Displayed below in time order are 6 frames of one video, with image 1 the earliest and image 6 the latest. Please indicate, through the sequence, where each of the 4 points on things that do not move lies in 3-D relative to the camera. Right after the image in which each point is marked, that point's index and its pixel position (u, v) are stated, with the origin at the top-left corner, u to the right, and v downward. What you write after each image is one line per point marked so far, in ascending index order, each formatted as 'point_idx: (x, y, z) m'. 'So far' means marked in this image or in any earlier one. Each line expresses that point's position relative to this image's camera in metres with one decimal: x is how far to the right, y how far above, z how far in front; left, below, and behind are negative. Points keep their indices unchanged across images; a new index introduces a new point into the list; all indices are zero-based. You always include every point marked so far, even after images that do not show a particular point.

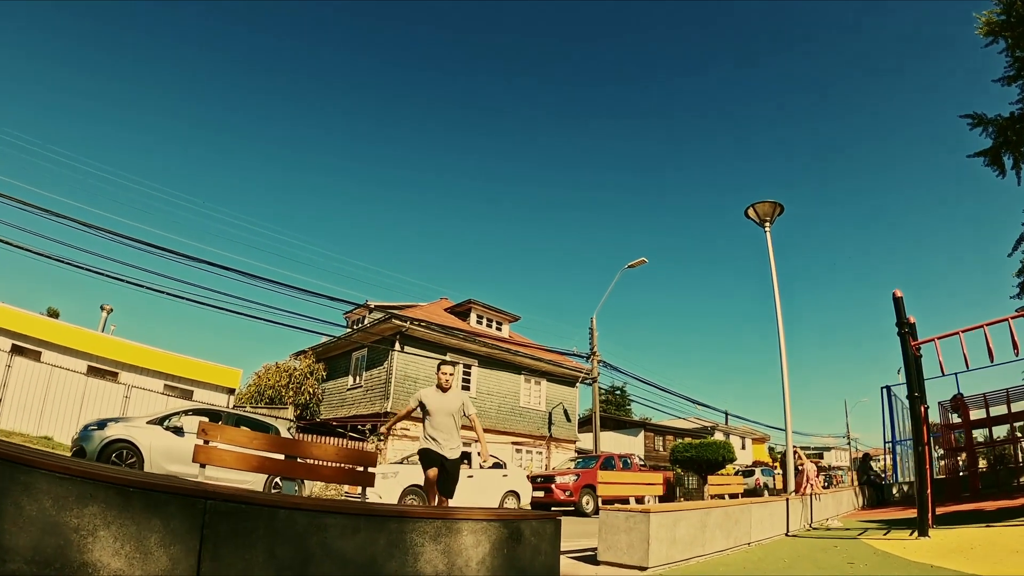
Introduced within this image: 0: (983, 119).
0: (+13.7, +4.8, +16.4) m
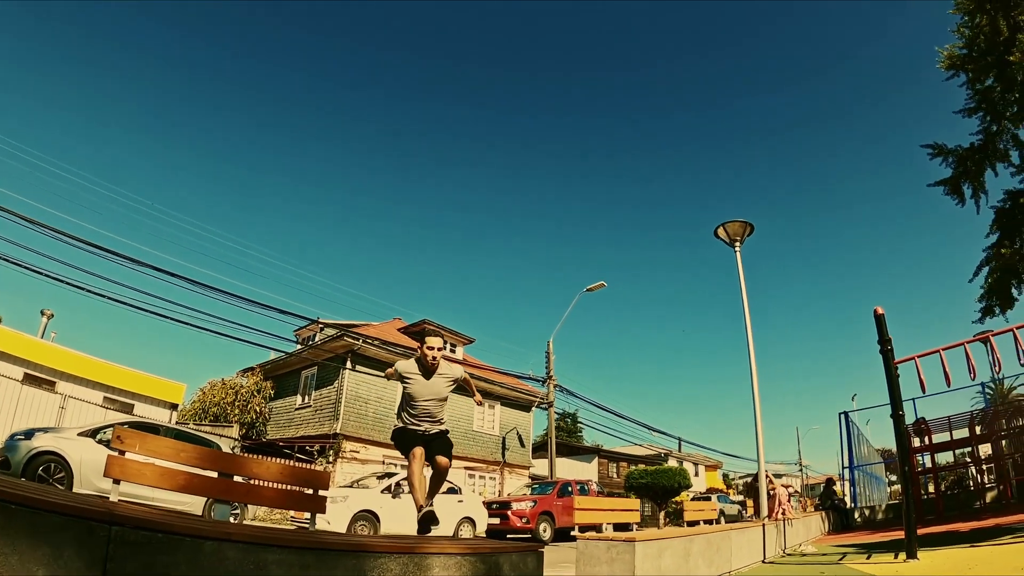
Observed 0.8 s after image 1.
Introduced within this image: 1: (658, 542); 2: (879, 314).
0: (+12.7, +3.9, +17.1) m
1: (+1.2, -2.2, +4.8) m
2: (+4.7, -0.4, +7.4) m
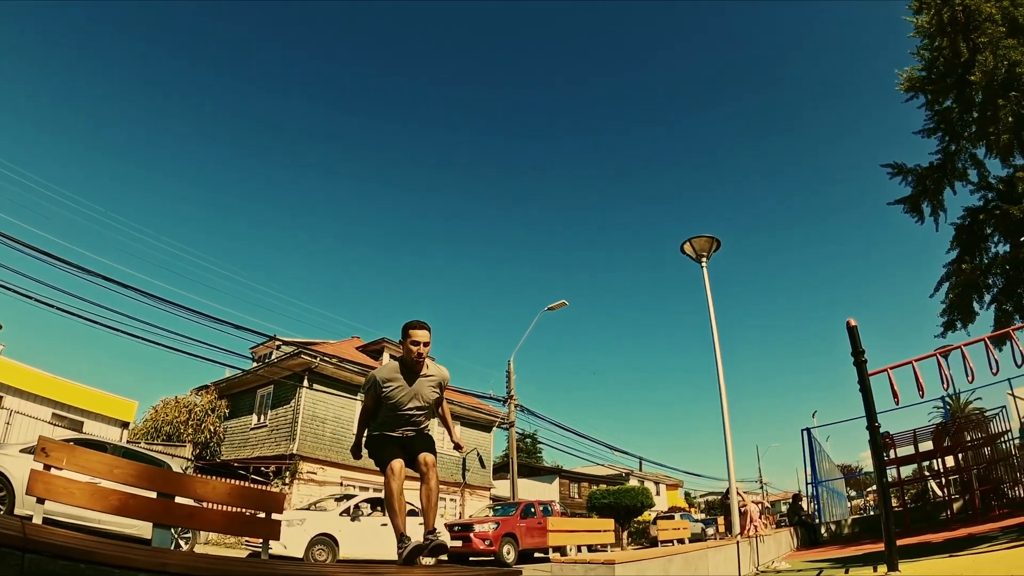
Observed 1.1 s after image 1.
0: (+11.7, +3.4, +17.8) m
1: (+1.0, -2.2, +4.6) m
2: (+4.3, -0.6, +7.5) m
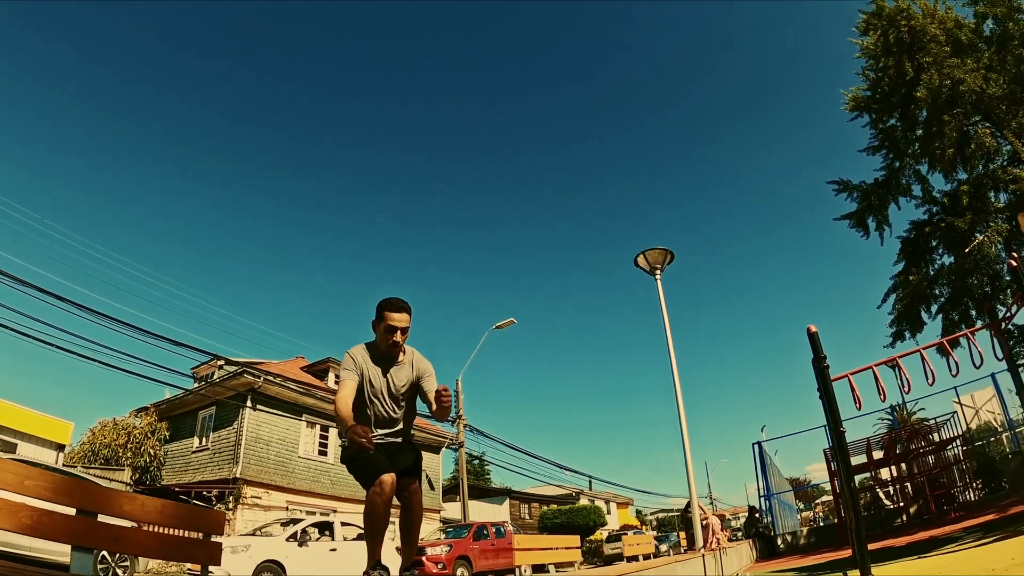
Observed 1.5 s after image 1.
0: (+9.5, +2.8, +16.4) m
1: (-1.3, -3.2, +3.4) m
2: (+2.1, -1.4, +6.2) m
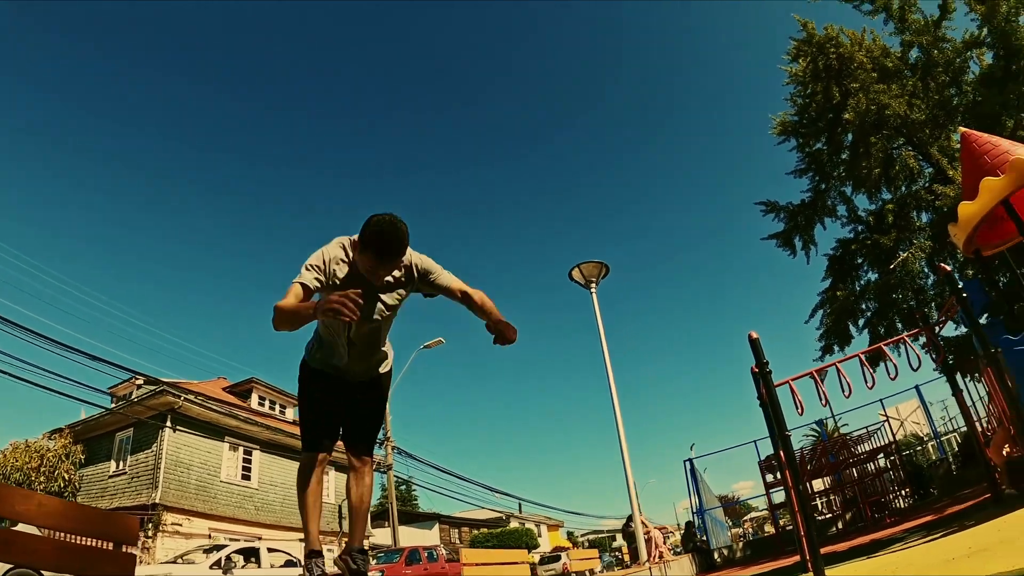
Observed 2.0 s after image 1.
0: (+7.4, +2.3, +16.3) m
1: (-2.7, -3.7, +2.8) m
2: (+0.5, -2.0, +5.7) m
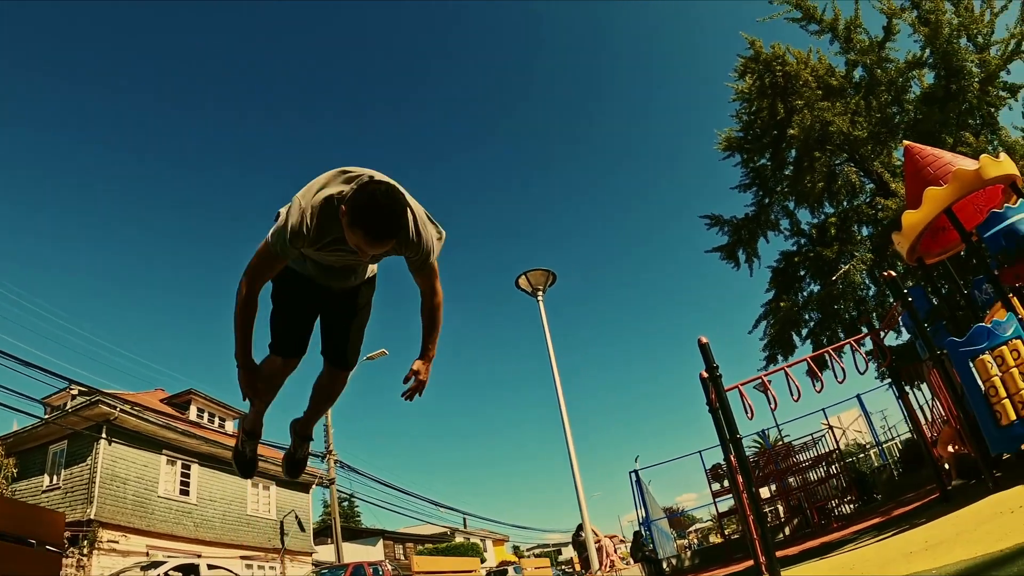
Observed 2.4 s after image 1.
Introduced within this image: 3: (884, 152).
0: (+5.8, +1.9, +16.2) m
1: (-3.7, -4.2, +2.3) m
2: (-0.7, -2.4, +5.4) m
3: (+9.5, +3.5, +14.8) m
